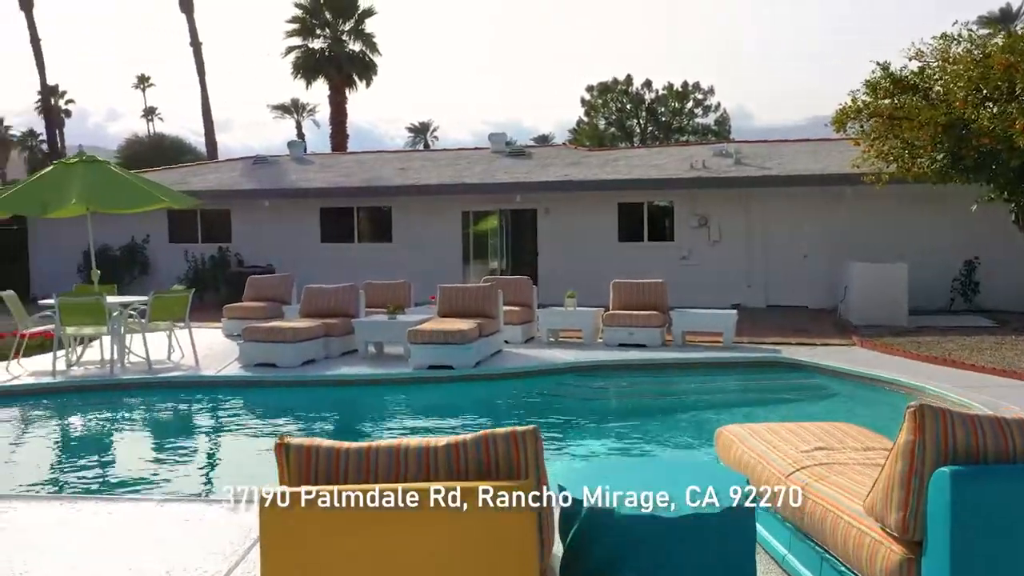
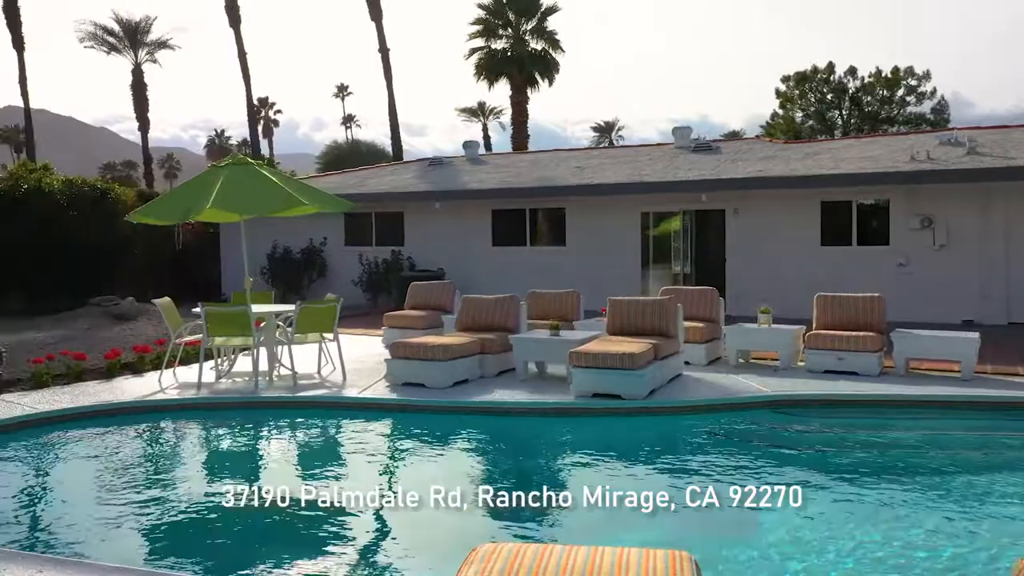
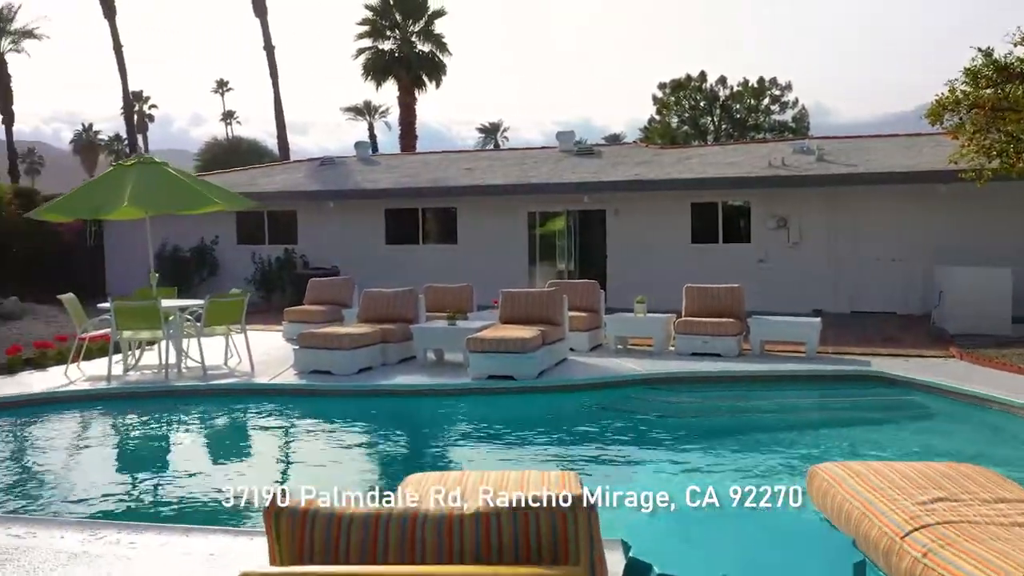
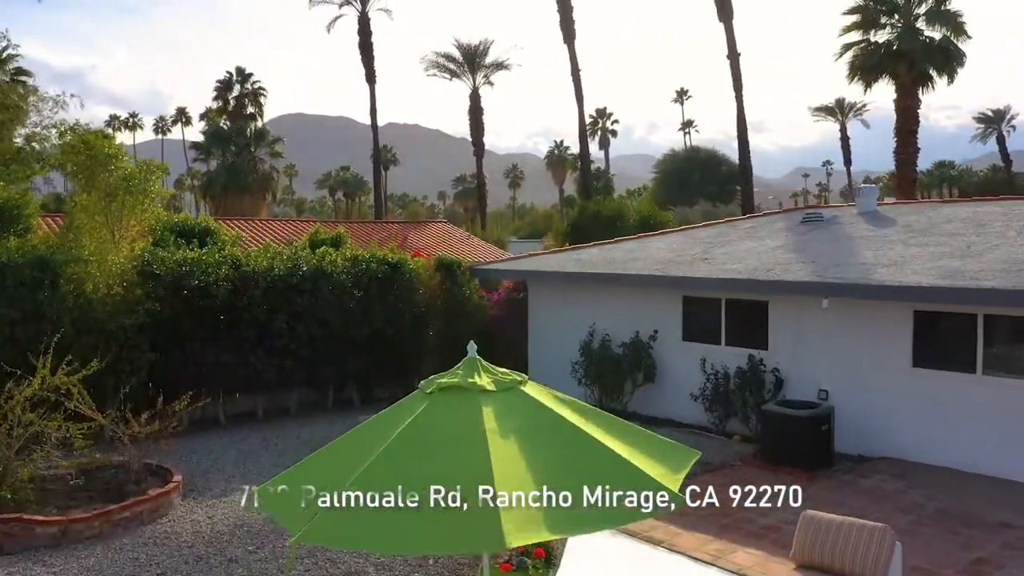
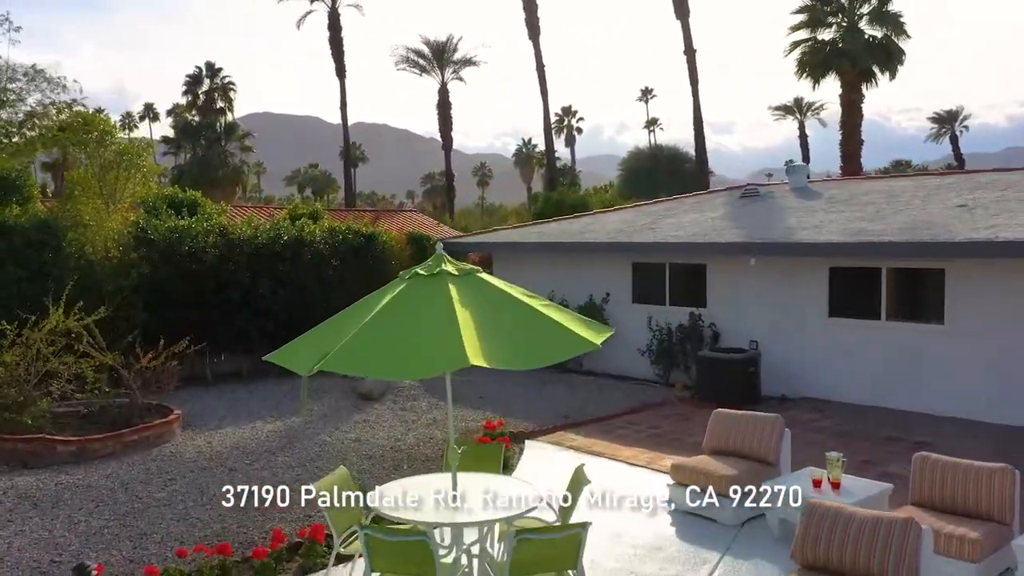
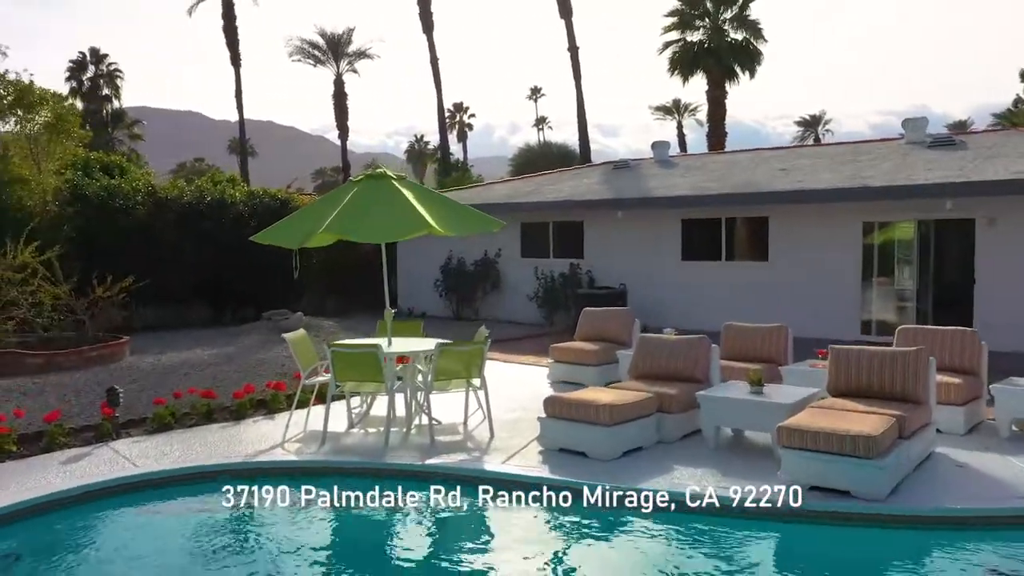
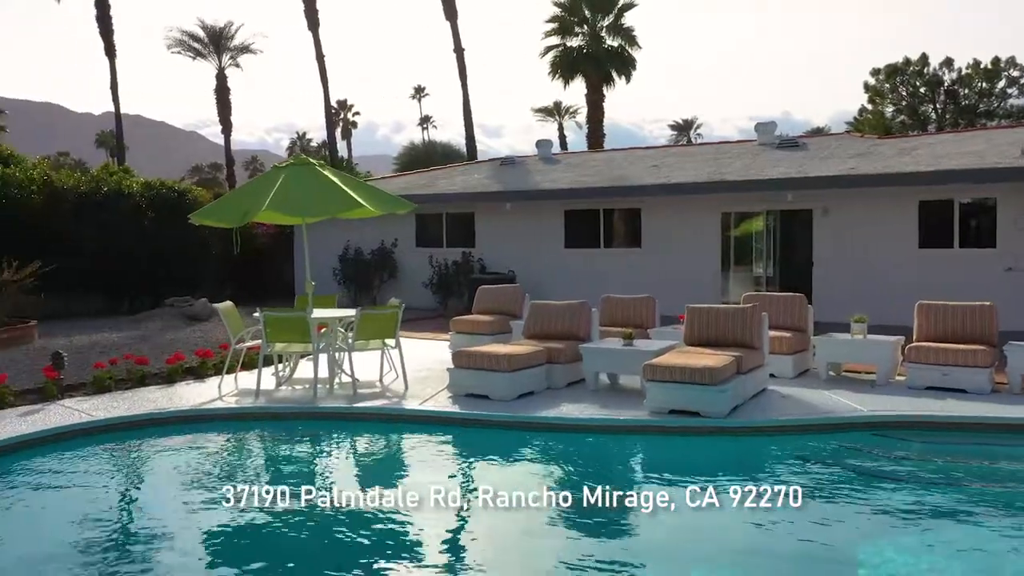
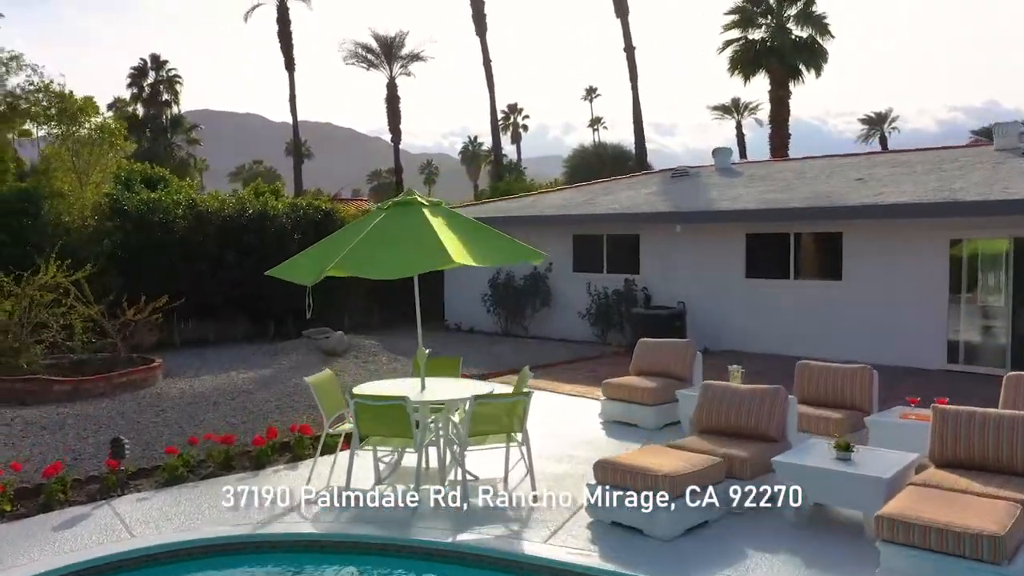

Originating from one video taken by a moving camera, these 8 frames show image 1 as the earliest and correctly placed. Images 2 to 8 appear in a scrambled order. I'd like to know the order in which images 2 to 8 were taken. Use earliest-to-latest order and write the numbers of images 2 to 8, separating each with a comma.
3, 2, 7, 6, 8, 5, 4
